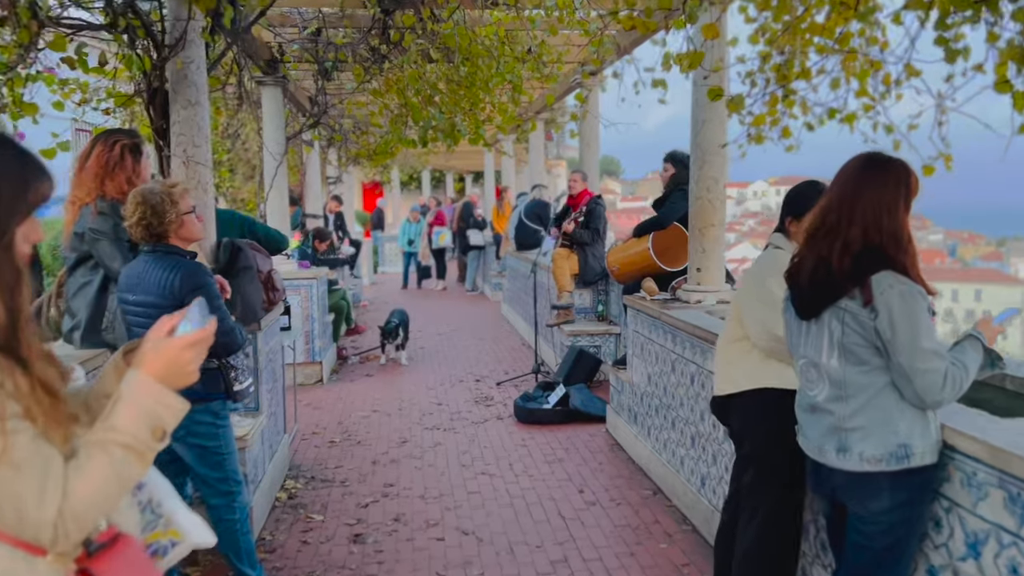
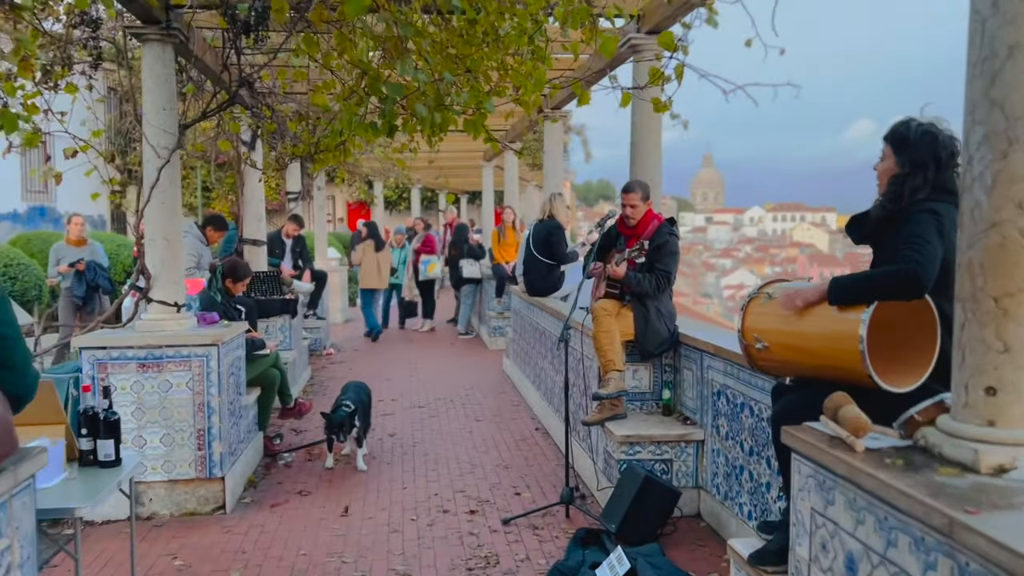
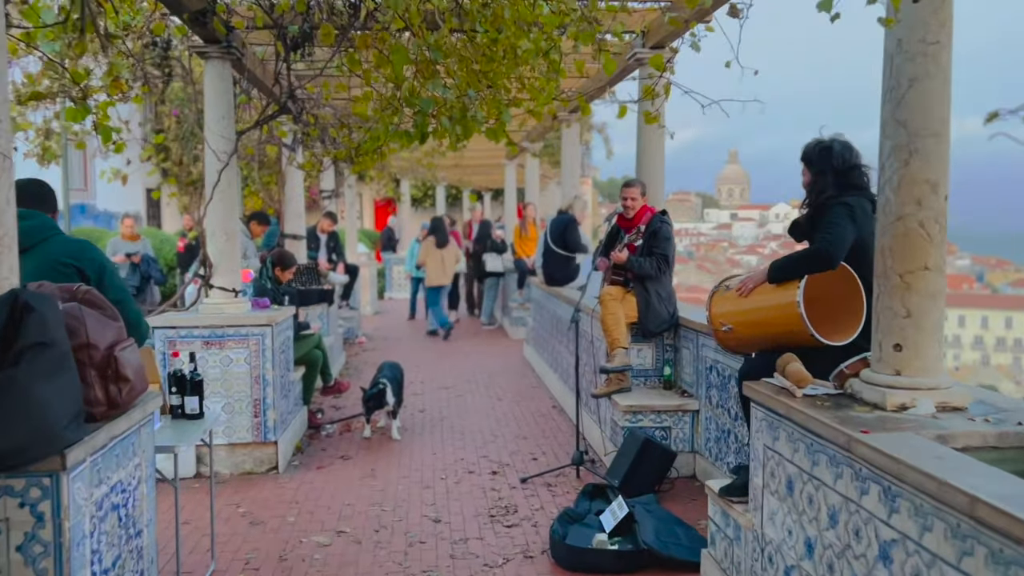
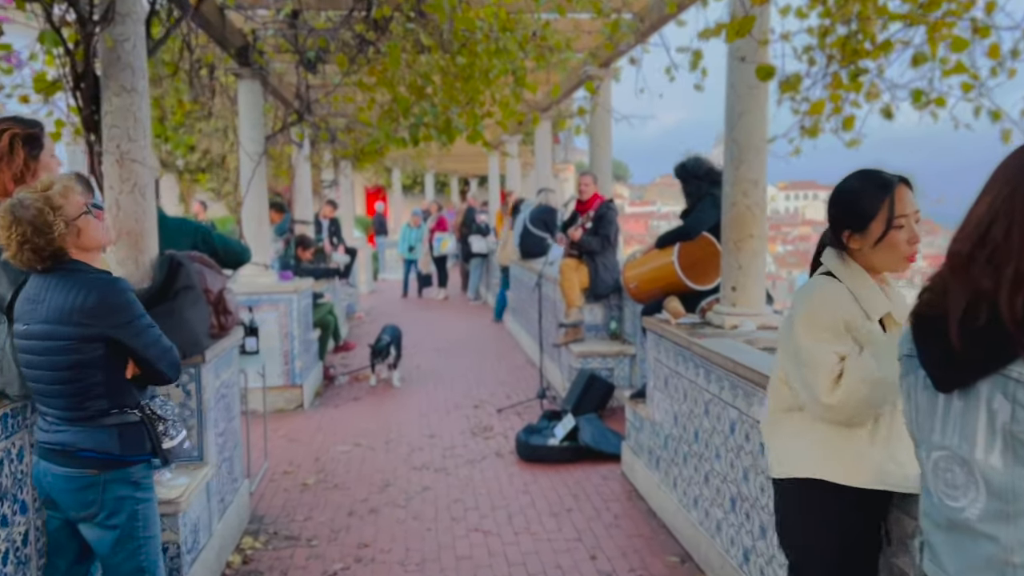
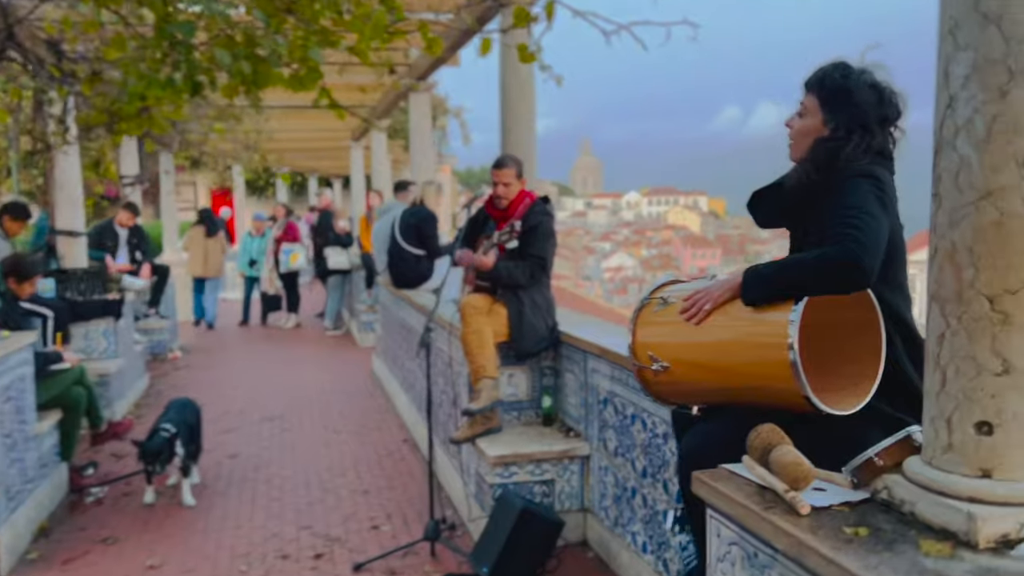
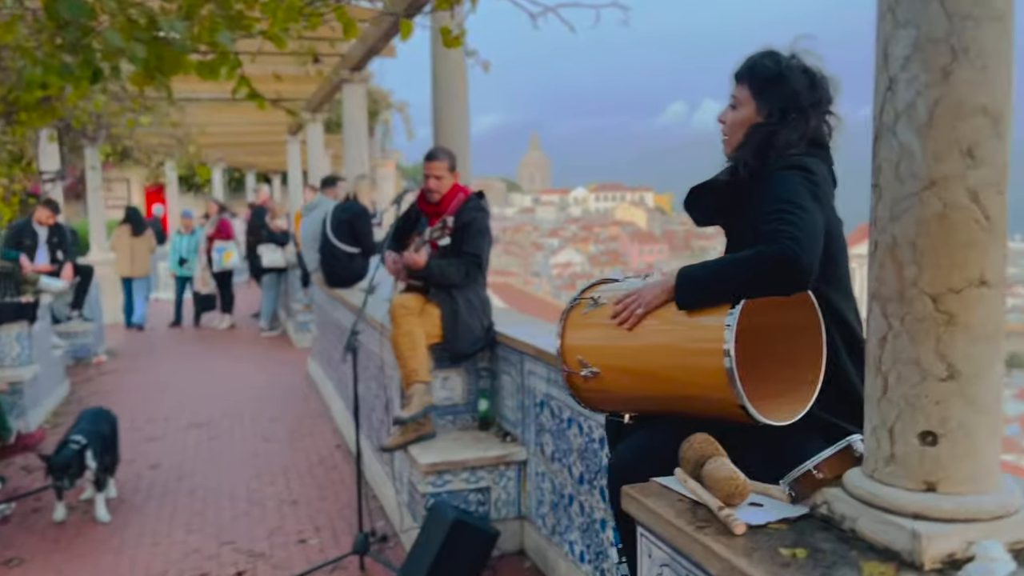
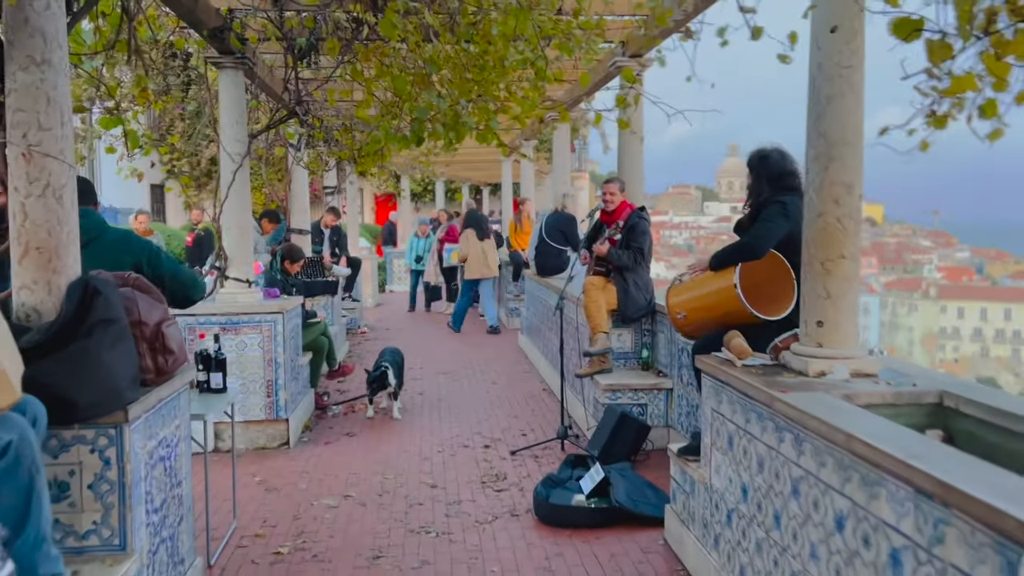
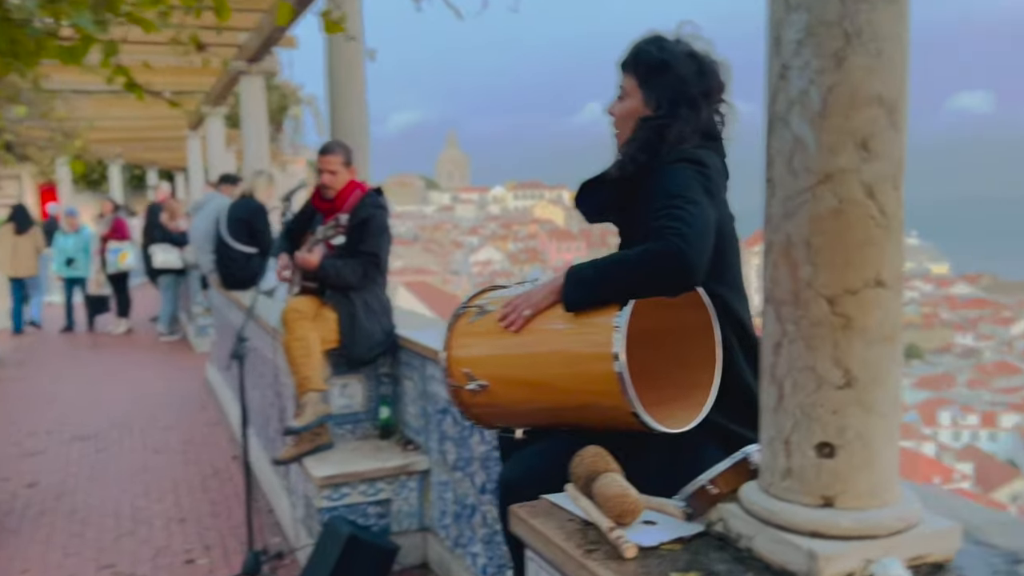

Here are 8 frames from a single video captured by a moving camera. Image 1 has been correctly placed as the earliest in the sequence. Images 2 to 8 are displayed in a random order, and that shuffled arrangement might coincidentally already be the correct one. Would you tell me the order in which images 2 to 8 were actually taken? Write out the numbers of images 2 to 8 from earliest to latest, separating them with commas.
4, 7, 3, 2, 5, 6, 8
